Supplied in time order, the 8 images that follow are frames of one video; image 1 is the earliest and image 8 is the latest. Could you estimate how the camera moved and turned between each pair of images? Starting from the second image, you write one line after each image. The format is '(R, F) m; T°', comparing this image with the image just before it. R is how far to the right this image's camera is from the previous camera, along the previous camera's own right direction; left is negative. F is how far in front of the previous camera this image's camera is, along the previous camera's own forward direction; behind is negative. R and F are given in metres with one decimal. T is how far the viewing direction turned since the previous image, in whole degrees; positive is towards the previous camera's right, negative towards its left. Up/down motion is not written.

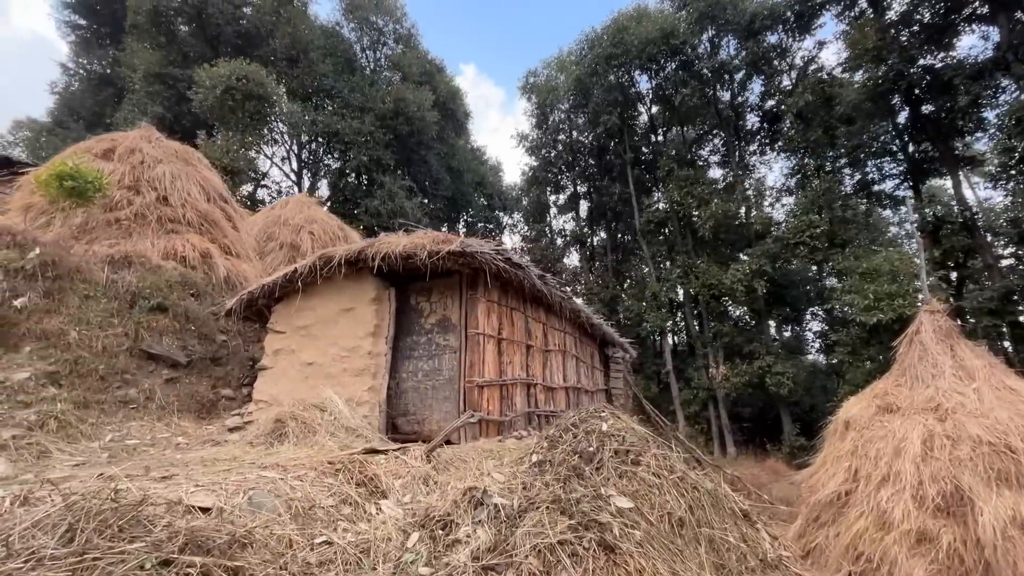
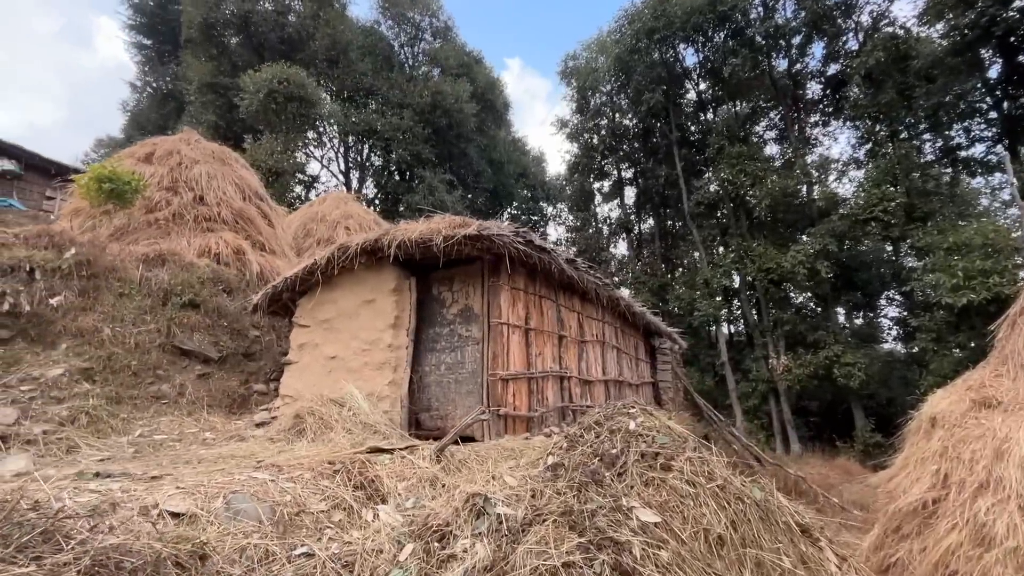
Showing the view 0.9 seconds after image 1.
(+0.3, +0.4) m; -6°
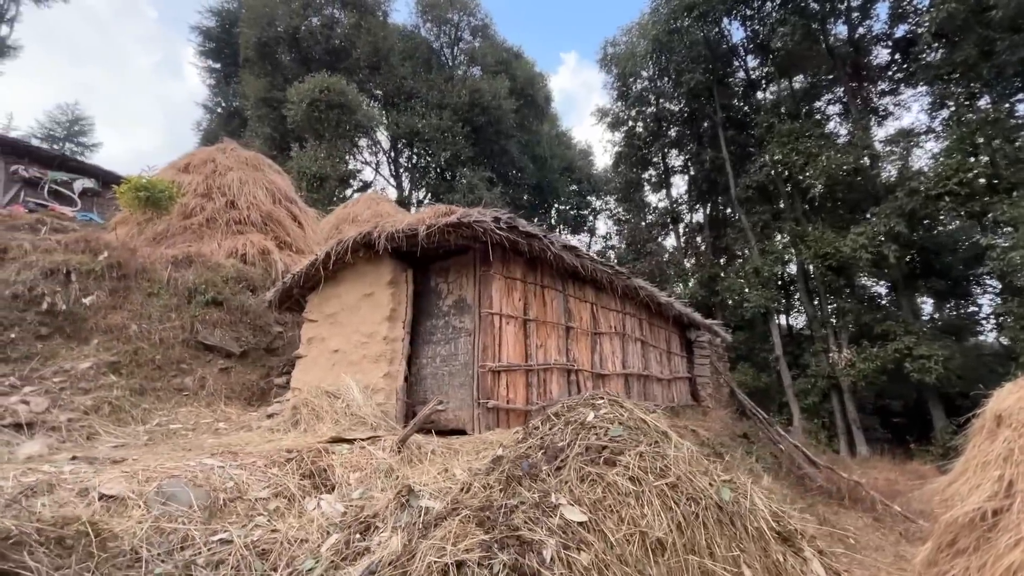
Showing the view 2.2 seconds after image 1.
(+0.7, +0.2) m; -7°
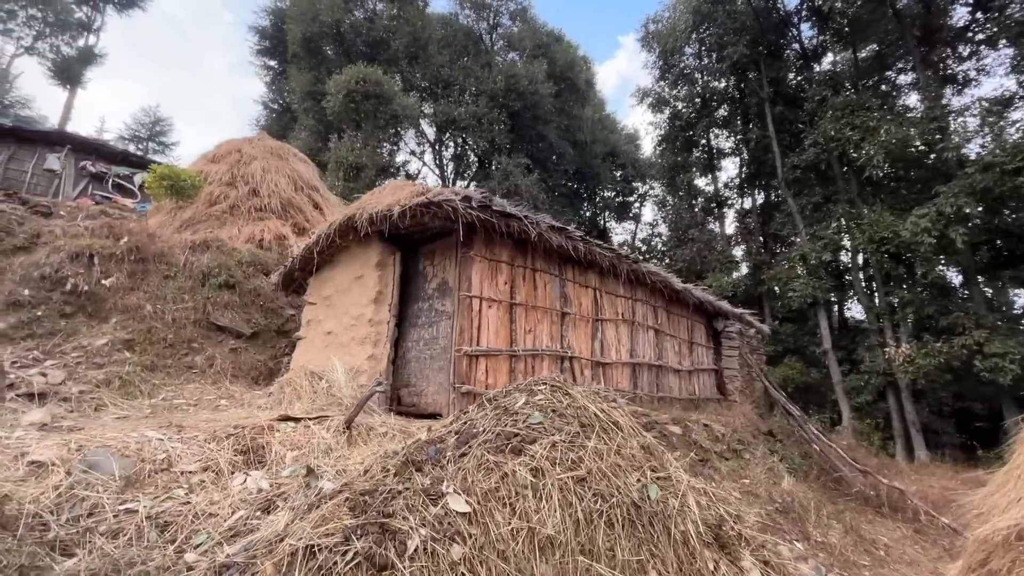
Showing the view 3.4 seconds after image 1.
(+0.7, +0.2) m; -6°
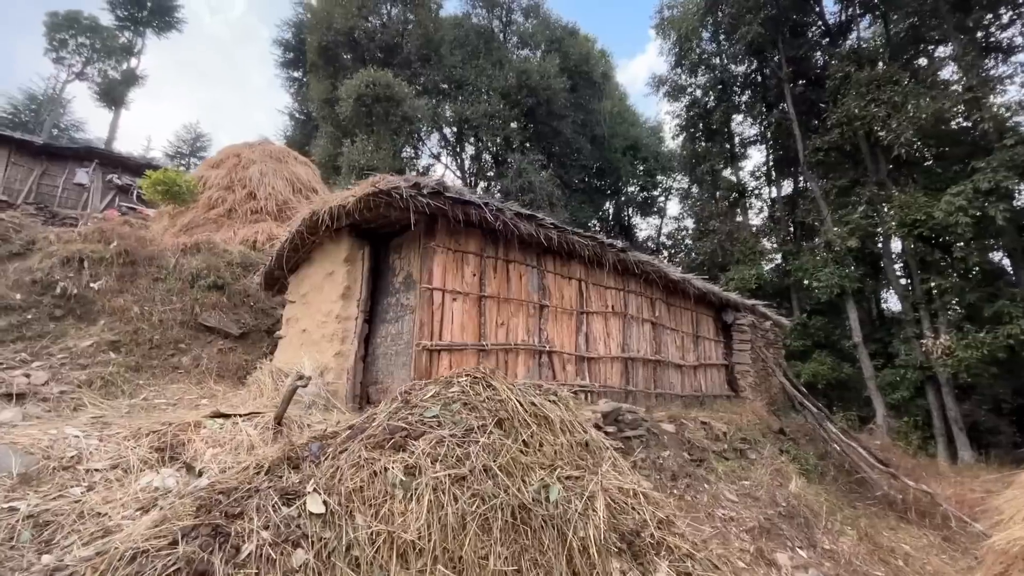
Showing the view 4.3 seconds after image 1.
(+0.7, +0.2) m; -4°
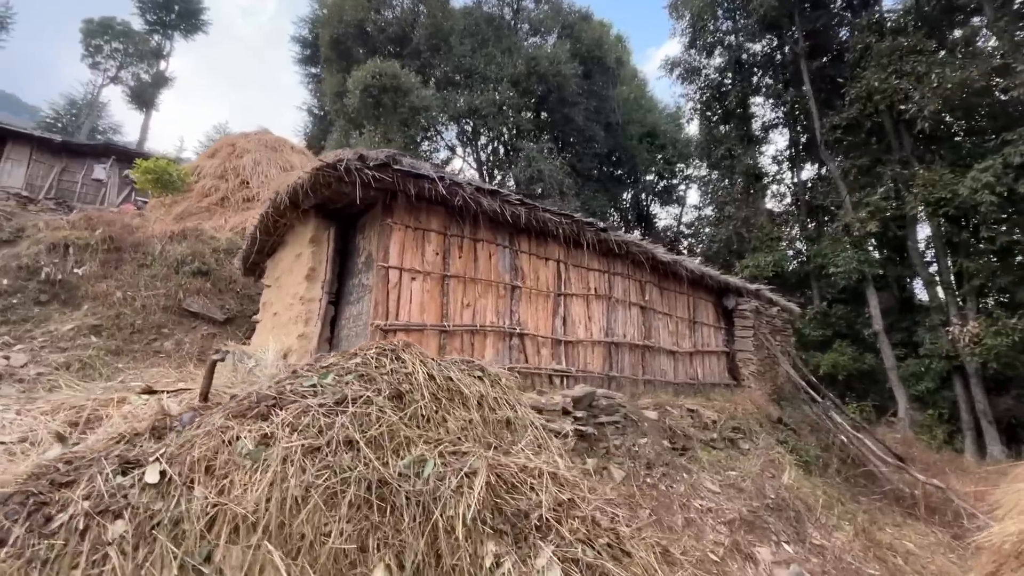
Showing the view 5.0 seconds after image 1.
(+0.6, +0.2) m; -3°
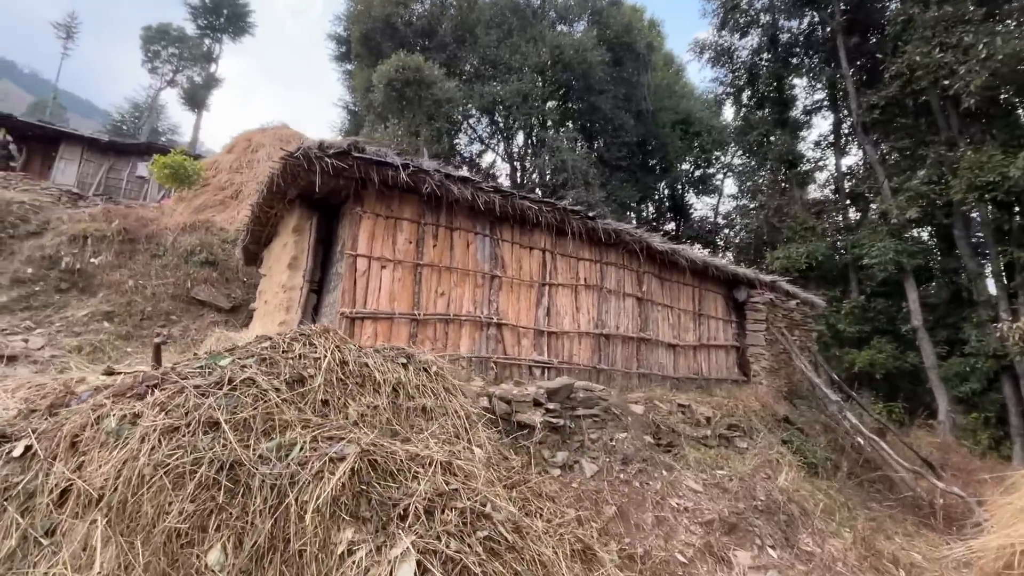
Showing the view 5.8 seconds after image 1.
(+0.7, +0.1) m; -5°
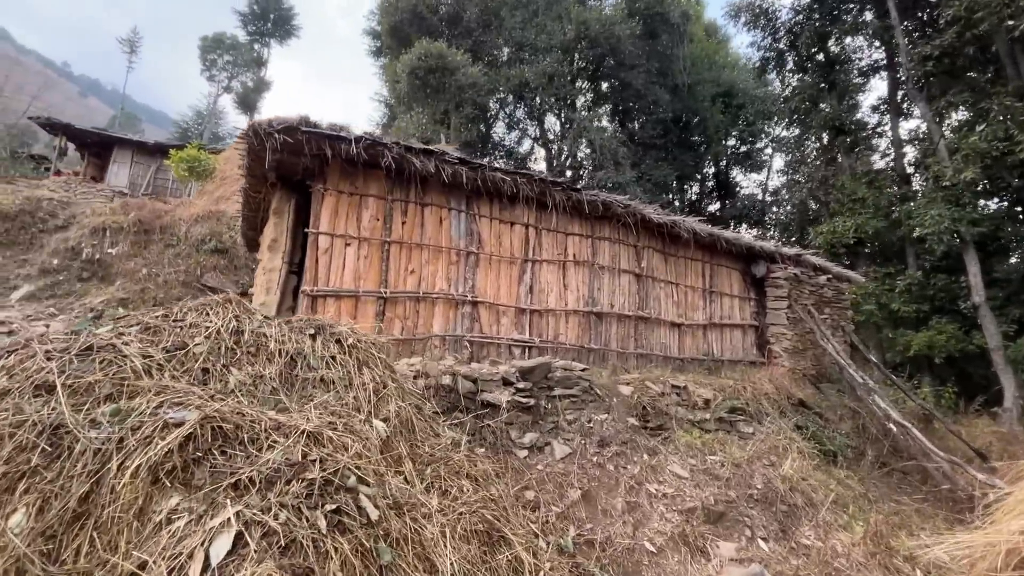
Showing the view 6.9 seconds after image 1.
(+0.8, +0.2) m; -6°
